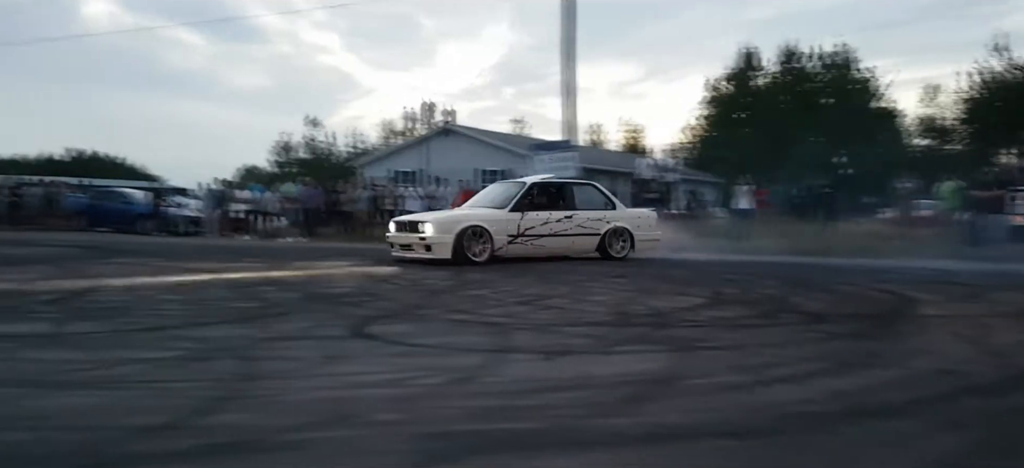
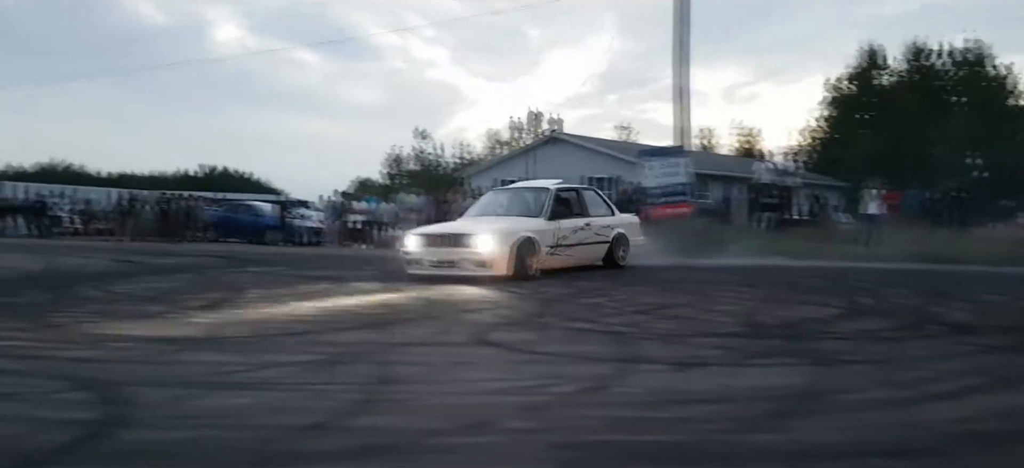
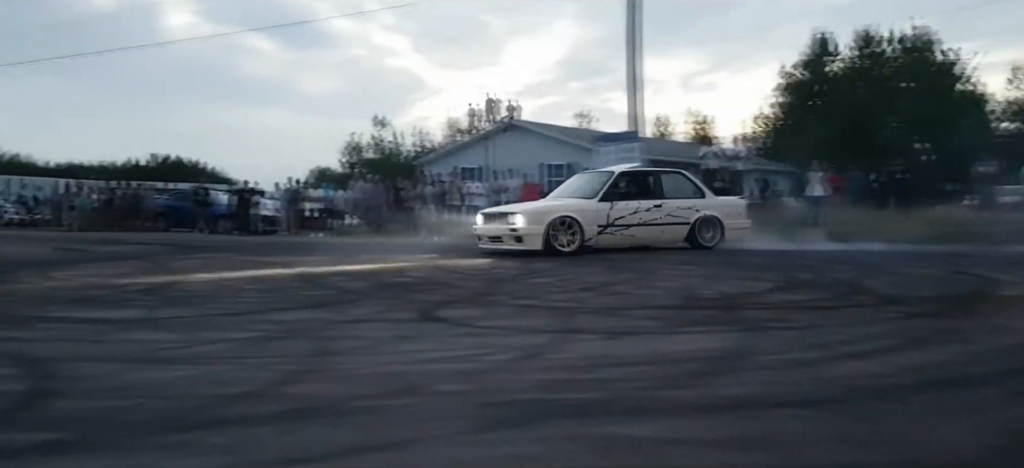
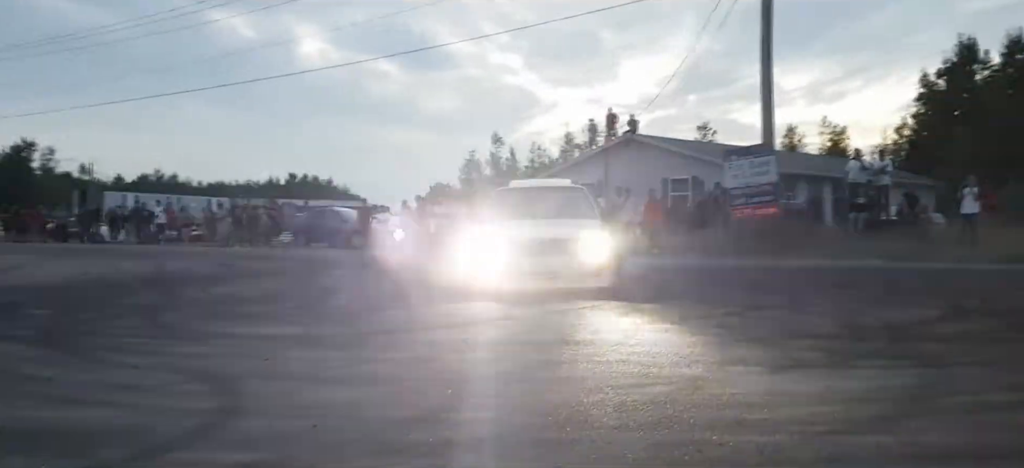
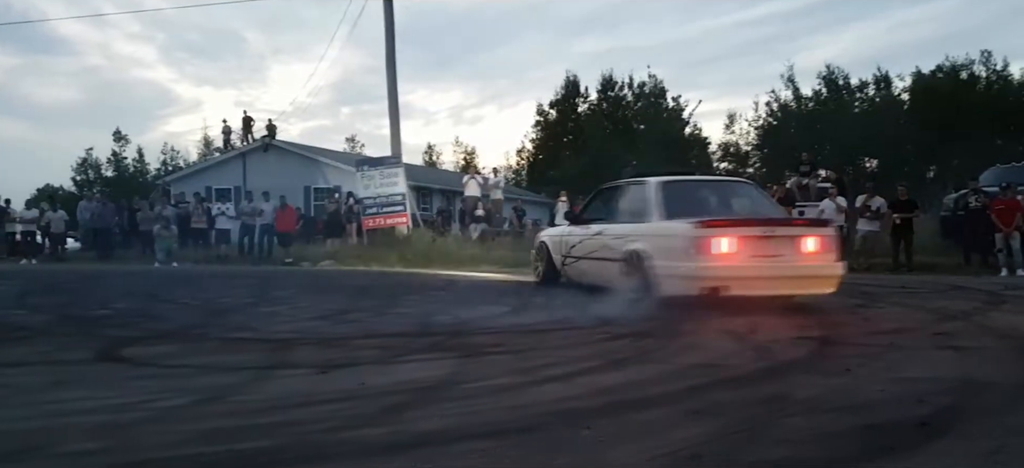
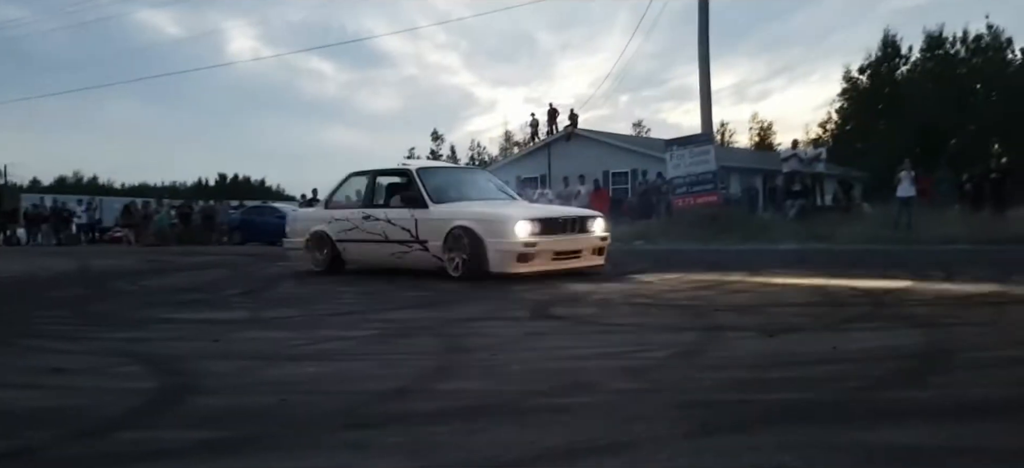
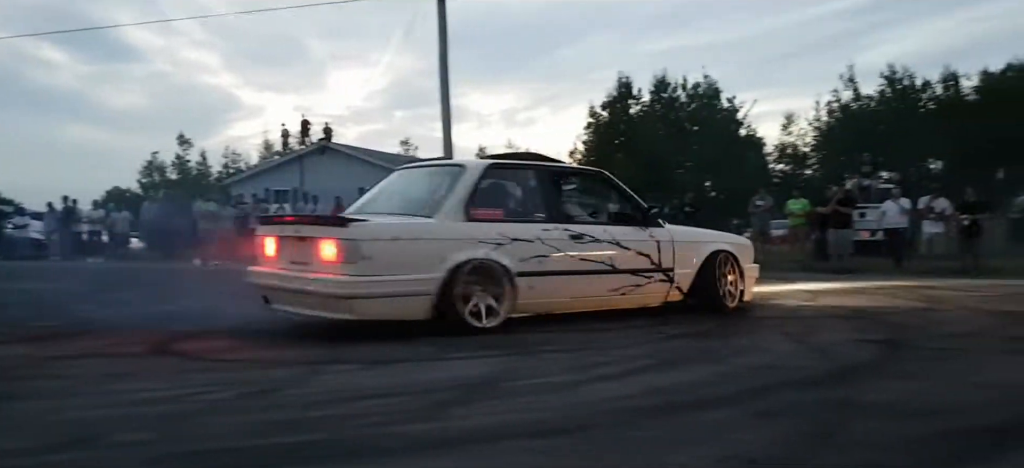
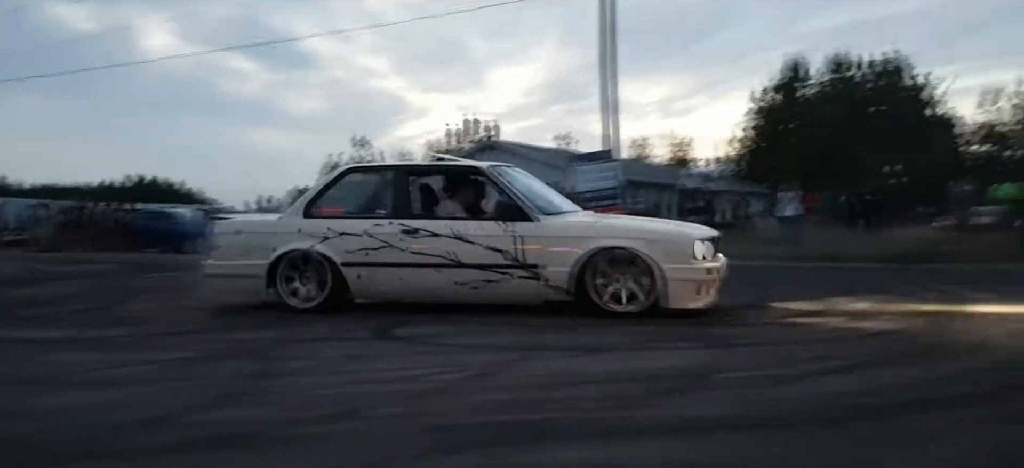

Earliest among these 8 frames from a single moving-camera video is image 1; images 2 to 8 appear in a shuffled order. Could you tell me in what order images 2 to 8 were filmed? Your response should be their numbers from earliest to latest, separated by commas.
2, 4, 8, 7, 5, 3, 6
